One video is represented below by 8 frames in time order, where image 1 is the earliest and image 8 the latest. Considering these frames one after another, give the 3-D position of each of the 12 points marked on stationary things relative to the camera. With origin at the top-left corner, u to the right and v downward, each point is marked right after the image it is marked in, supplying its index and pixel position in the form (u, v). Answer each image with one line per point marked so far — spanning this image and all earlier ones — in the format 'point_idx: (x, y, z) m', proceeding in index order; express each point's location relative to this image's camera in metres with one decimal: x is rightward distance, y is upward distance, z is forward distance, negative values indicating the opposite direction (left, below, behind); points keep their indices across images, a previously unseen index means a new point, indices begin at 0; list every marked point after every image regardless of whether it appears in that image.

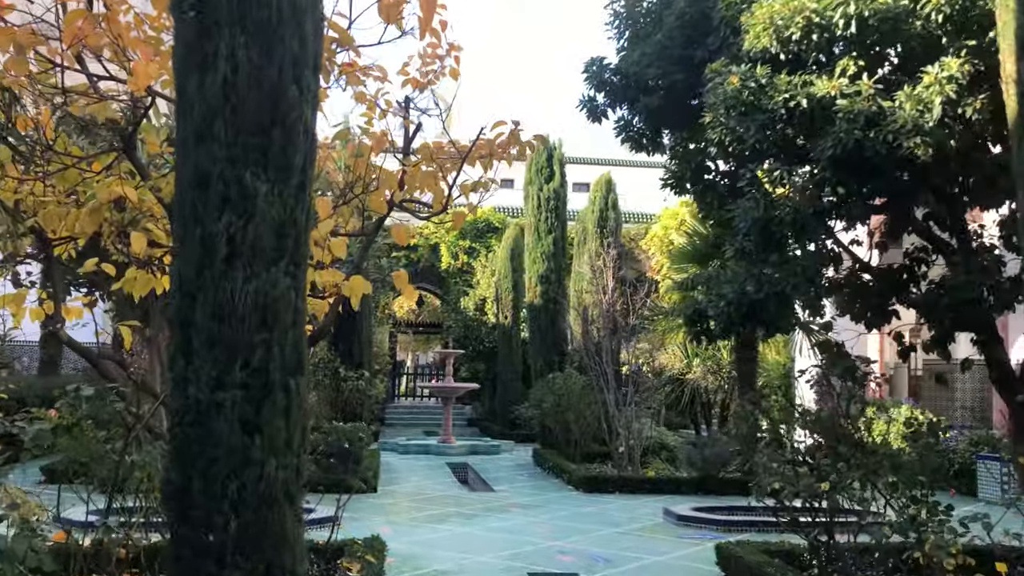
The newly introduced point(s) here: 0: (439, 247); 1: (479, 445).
0: (-1.3, +0.8, +16.8) m
1: (-0.4, -1.9, +11.0) m
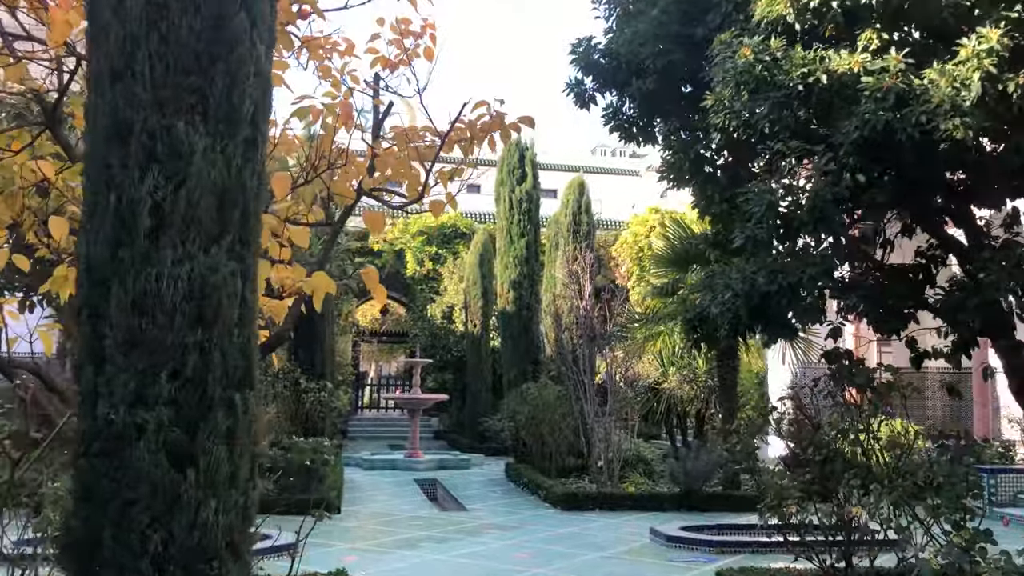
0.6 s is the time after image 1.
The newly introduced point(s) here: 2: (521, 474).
0: (-1.9, +0.6, +16.3) m
1: (-0.7, -2.0, +10.5) m
2: (+0.1, -1.8, +8.8) m
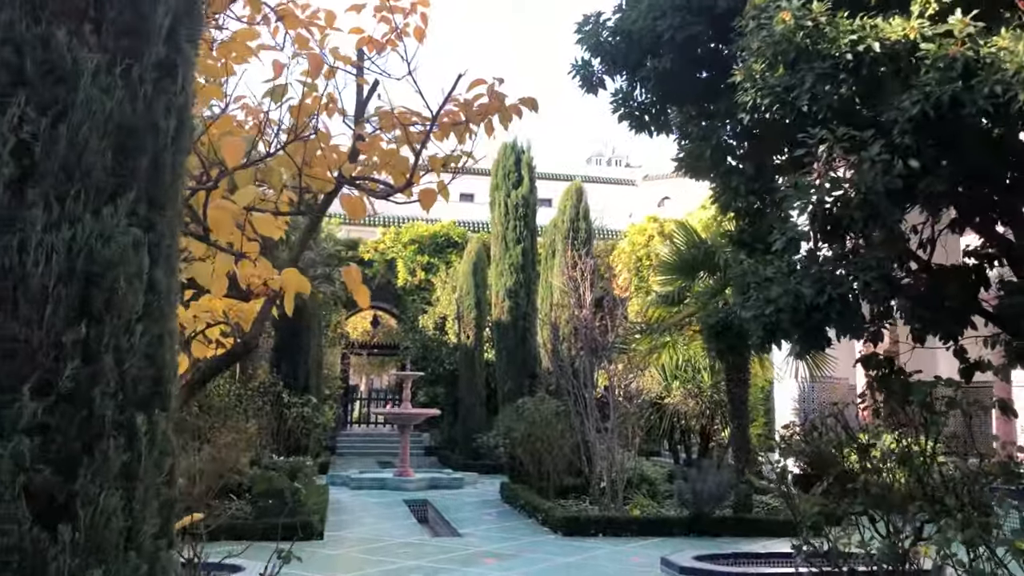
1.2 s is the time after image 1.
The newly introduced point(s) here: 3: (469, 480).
0: (-2.0, +0.5, +15.8) m
1: (-0.8, -2.1, +10.0) m
2: (0.0, -1.9, +8.4) m
3: (-0.5, -2.2, +10.3) m
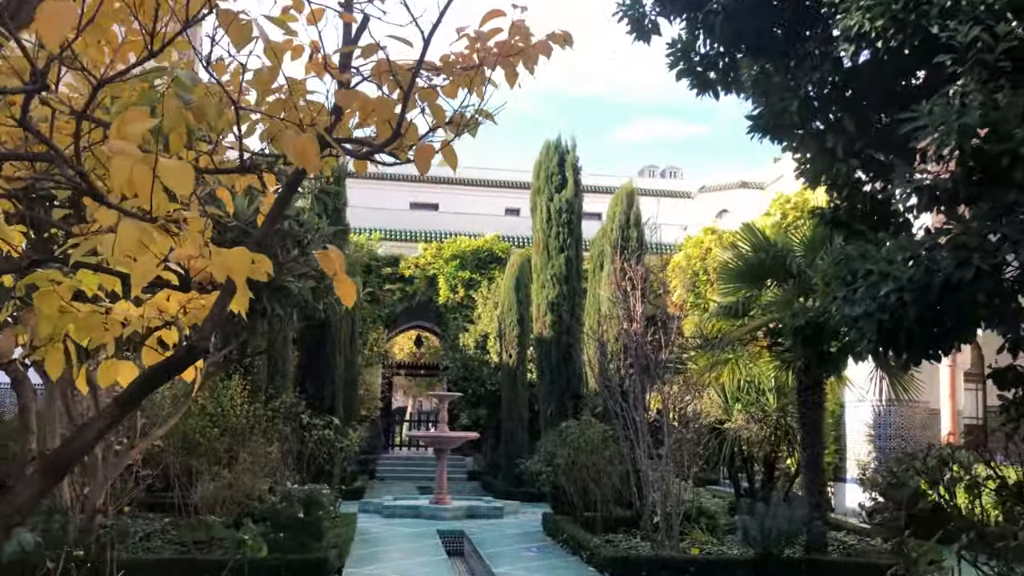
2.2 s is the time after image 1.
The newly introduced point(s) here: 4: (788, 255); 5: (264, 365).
0: (-1.2, +0.2, +15.2) m
1: (-0.4, -2.2, +9.3) m
2: (+0.4, -2.0, +7.6) m
3: (0.0, -2.3, +9.5) m
4: (+2.0, +0.2, +6.6) m
5: (-2.1, -0.6, +7.9) m
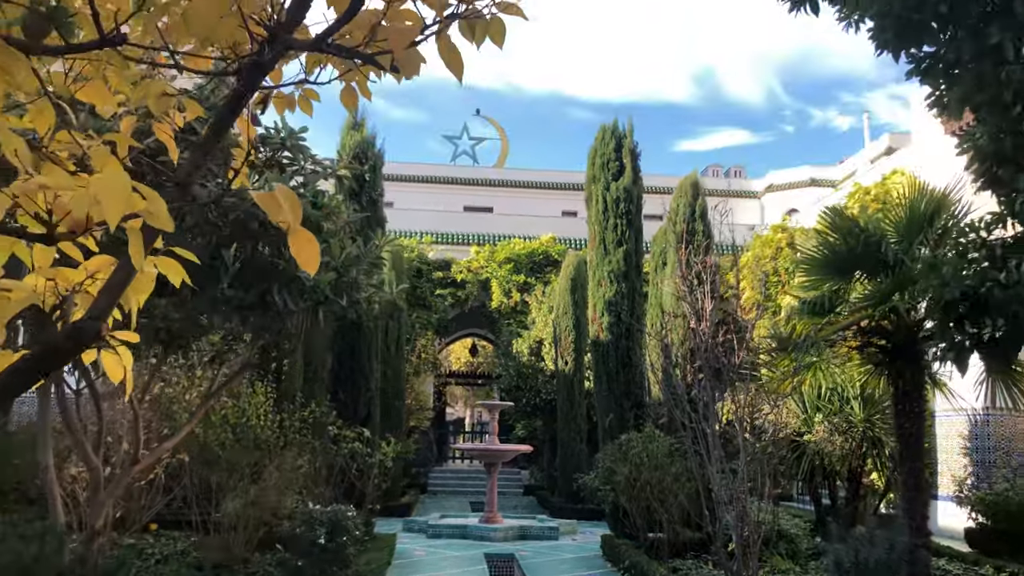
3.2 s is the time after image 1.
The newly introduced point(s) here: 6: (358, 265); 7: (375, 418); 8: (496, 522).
0: (-0.3, +0.1, +14.5) m
1: (+0.2, -2.2, +8.6) m
2: (+0.8, -2.0, +6.8) m
3: (+0.5, -2.3, +8.8) m
4: (+2.3, +0.3, +5.7) m
5: (-1.7, -0.6, +7.2) m
6: (-0.9, +0.1, +5.2) m
7: (-1.2, -1.1, +7.8) m
8: (-0.1, -2.2, +8.8) m
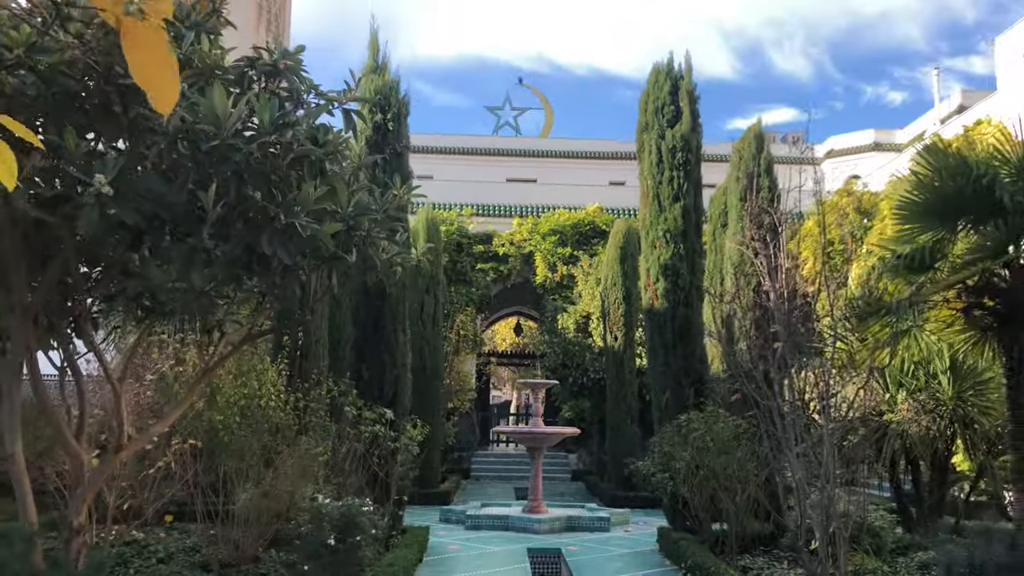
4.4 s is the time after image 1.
0: (+0.3, +0.5, +13.7) m
1: (+0.6, -1.9, +7.8) m
2: (+1.1, -1.7, +6.0) m
3: (+0.9, -2.0, +8.0) m
4: (+2.5, +0.5, +4.8) m
5: (-1.4, -0.4, +6.5) m
6: (-0.7, +0.4, +4.5) m
7: (-0.8, -0.9, +7.1) m
8: (+0.3, -2.0, +8.0) m
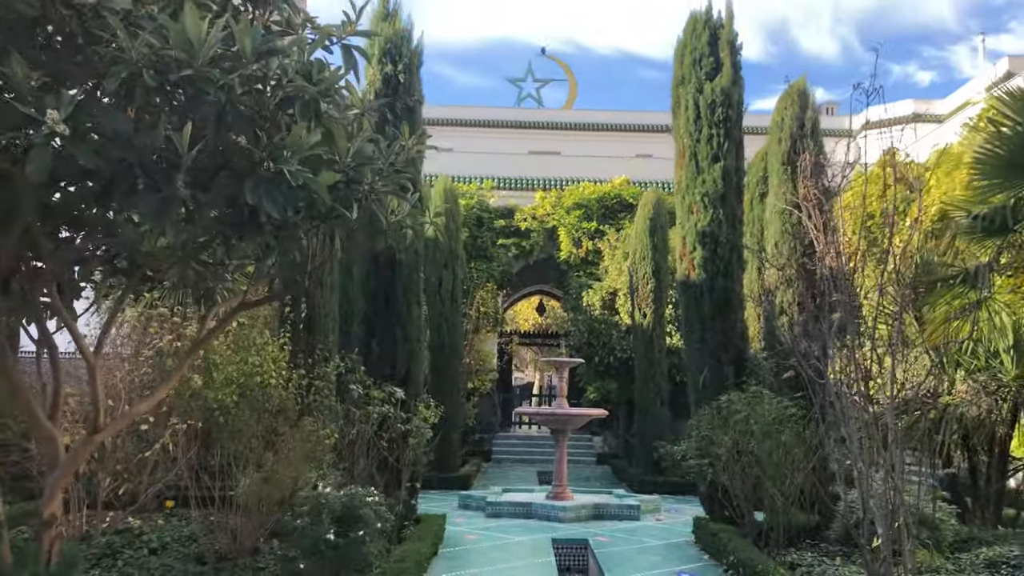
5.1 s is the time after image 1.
0: (+0.7, +0.8, +13.2) m
1: (+0.7, -1.7, +7.3) m
2: (+1.2, -1.5, +5.5) m
3: (+1.1, -1.8, +7.5) m
4: (+2.6, +0.7, +4.2) m
5: (-1.3, -0.2, +6.1) m
6: (-0.6, +0.5, +3.9) m
7: (-0.6, -0.6, +6.6) m
8: (+0.4, -1.7, +7.5) m
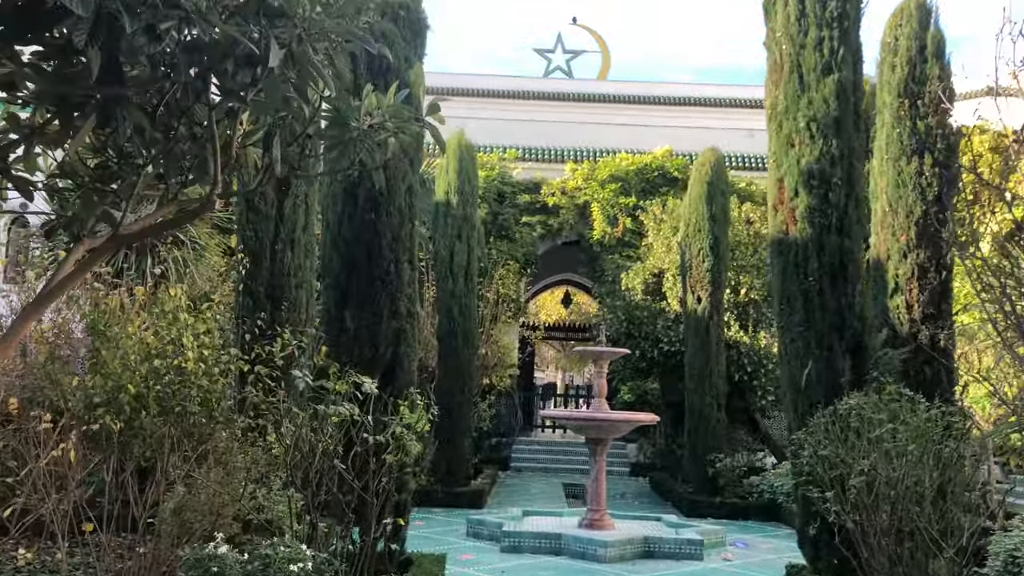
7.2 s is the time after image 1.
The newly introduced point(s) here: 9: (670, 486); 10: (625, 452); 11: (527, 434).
0: (+1.0, +1.0, +11.5) m
1: (+0.9, -1.5, +5.6) m
2: (+1.3, -1.3, +3.8) m
3: (+1.3, -1.6, +5.8) m
4: (+2.7, +0.9, +2.5) m
5: (-1.1, +0.1, +4.5) m
6: (-0.5, +0.7, +2.3) m
7: (-0.5, -0.4, +5.0) m
8: (+0.6, -1.5, +5.9) m
9: (+1.5, -1.8, +8.4) m
10: (+1.4, -2.0, +11.1) m
11: (+0.2, -2.2, +14.0) m
